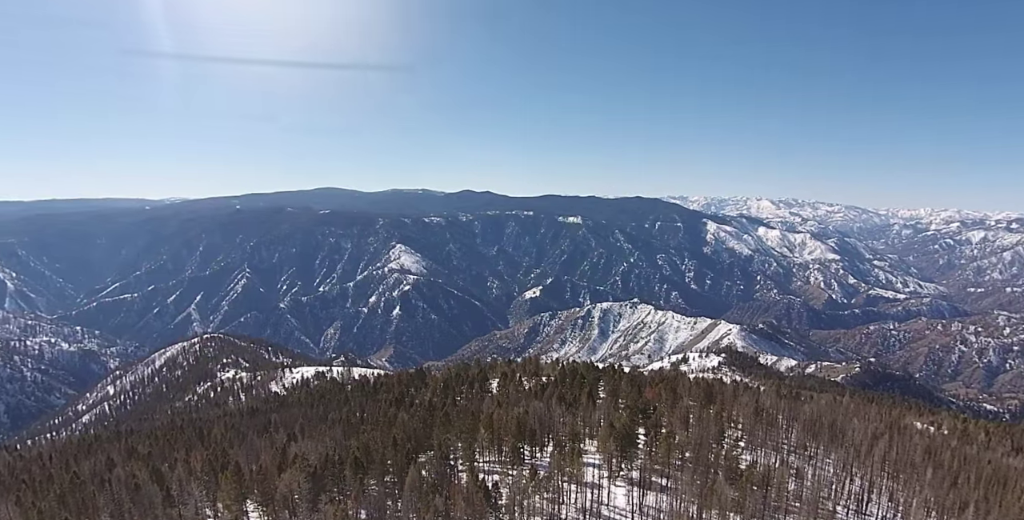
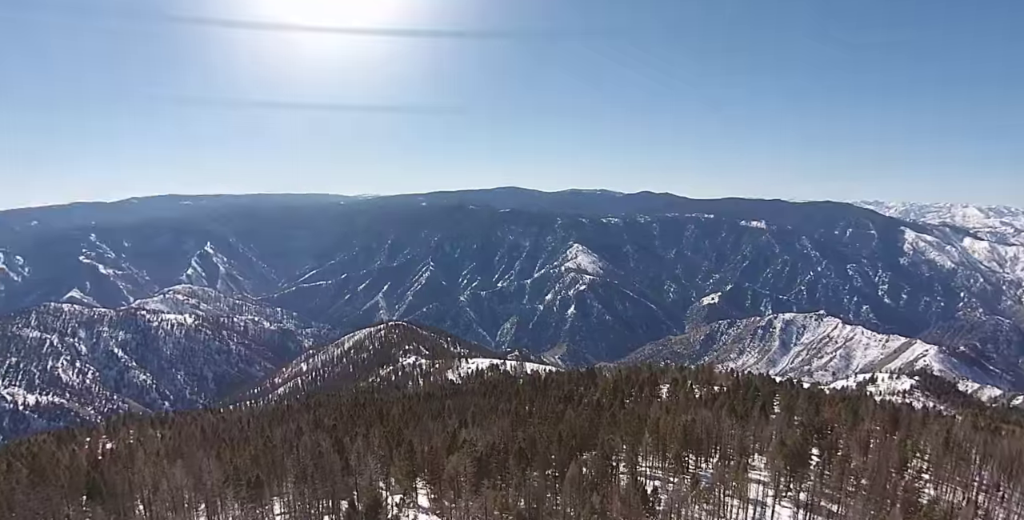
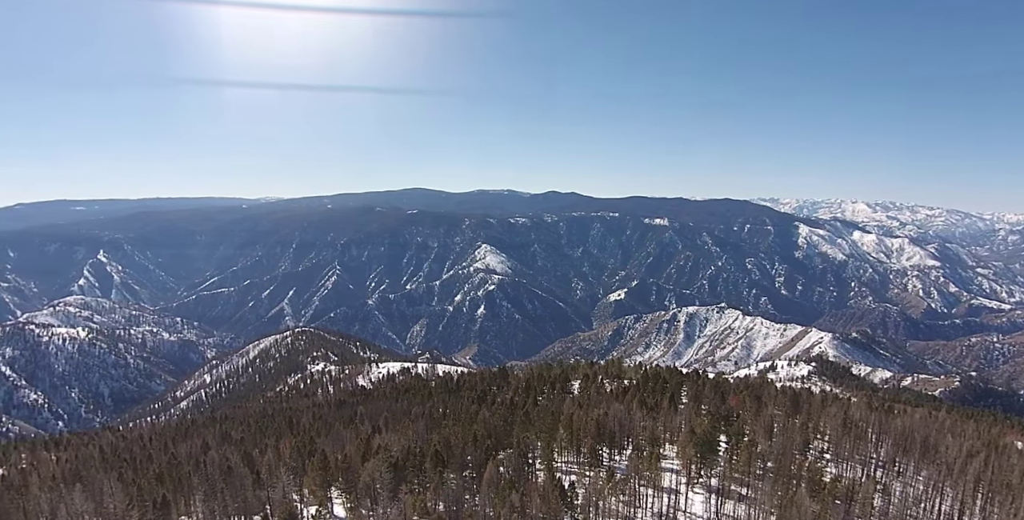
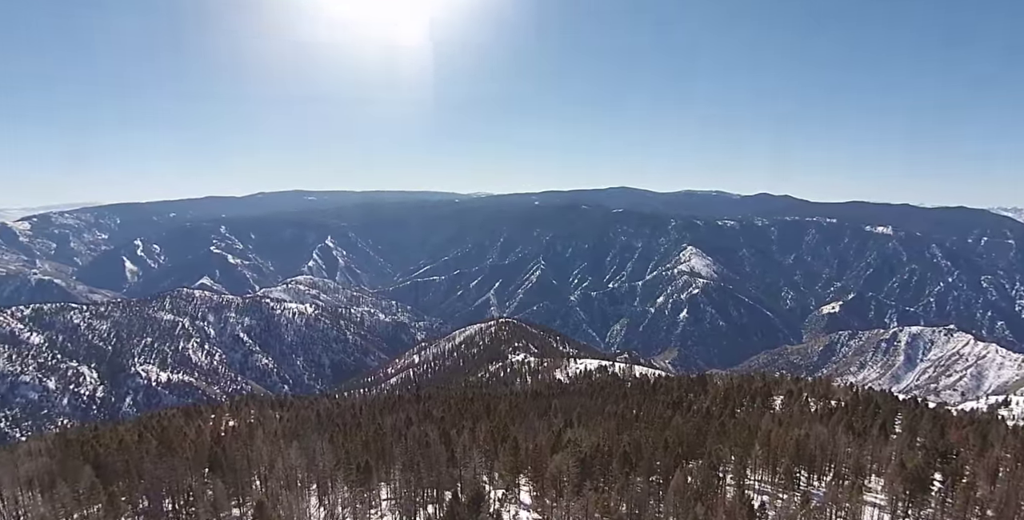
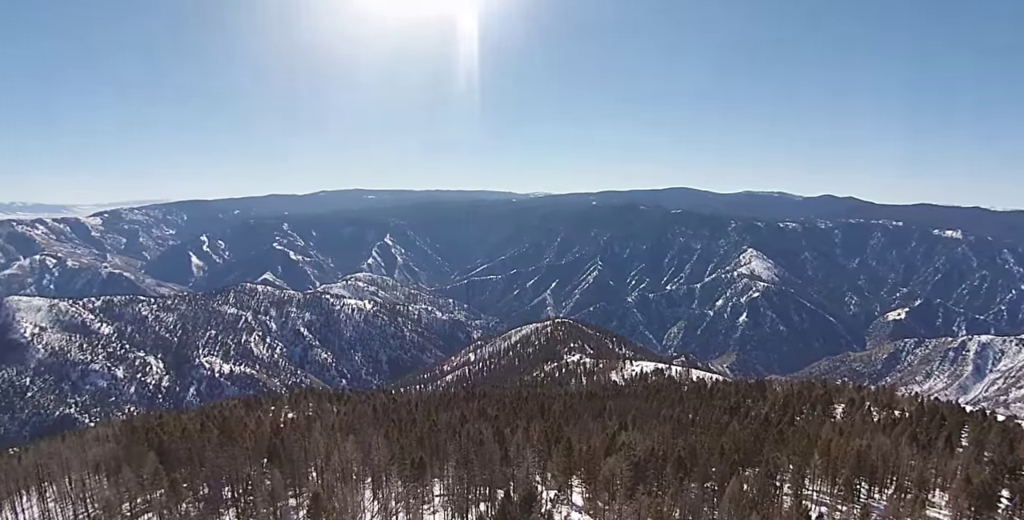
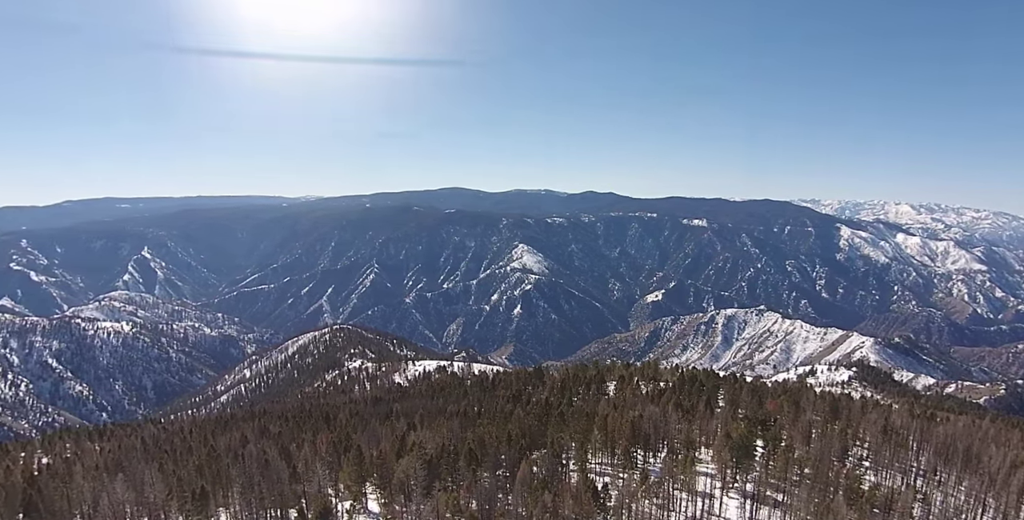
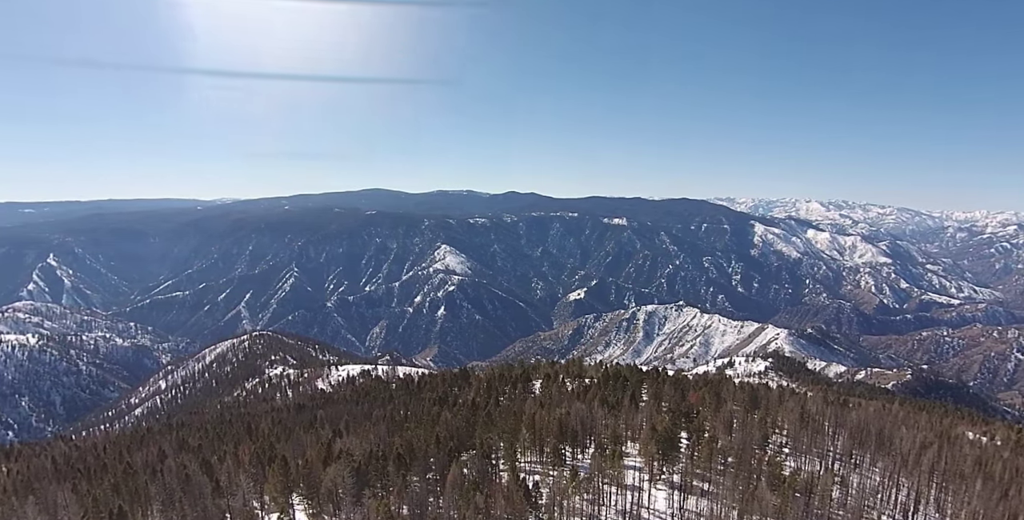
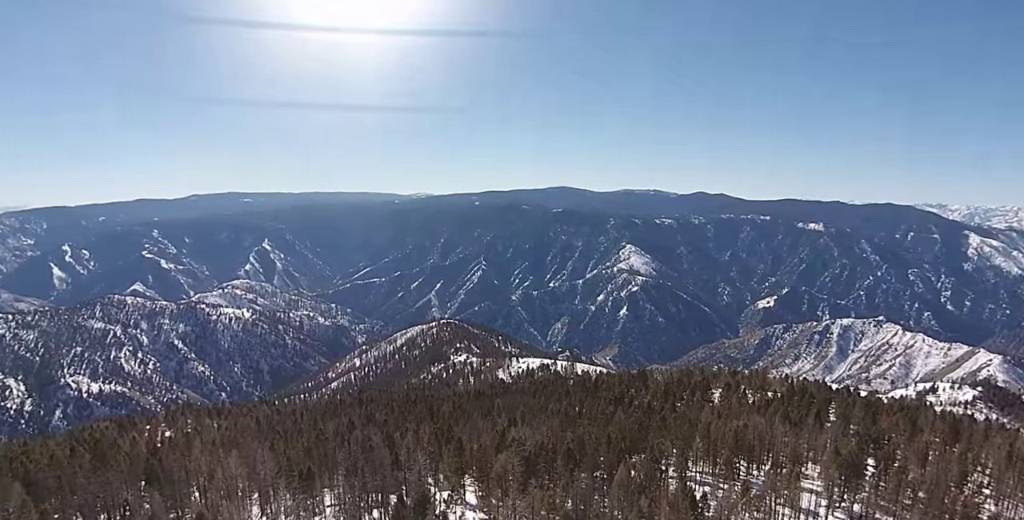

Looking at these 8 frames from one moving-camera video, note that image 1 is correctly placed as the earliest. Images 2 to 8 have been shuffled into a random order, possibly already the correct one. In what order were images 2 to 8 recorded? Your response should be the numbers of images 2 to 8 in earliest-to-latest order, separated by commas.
7, 3, 6, 2, 8, 4, 5
